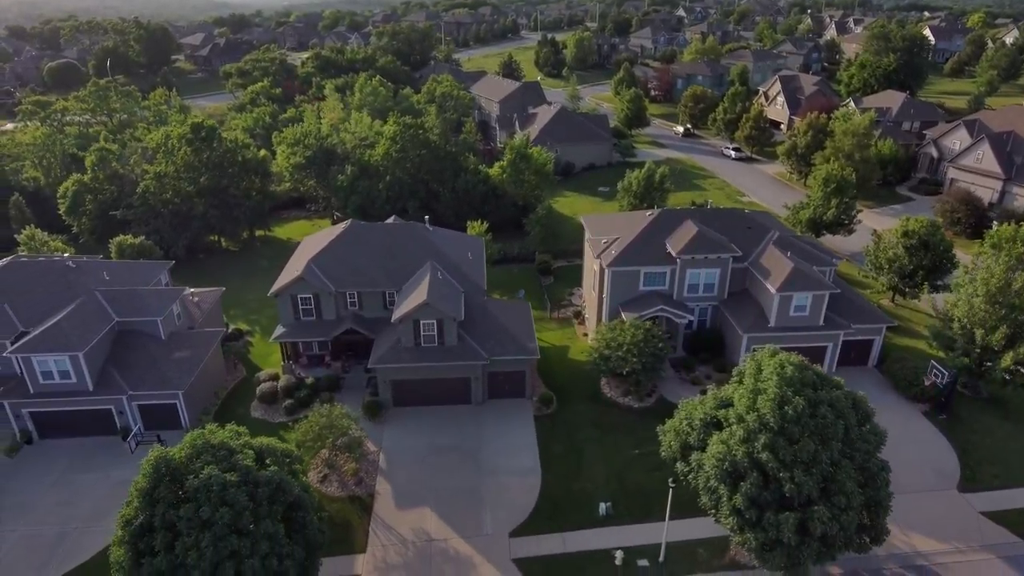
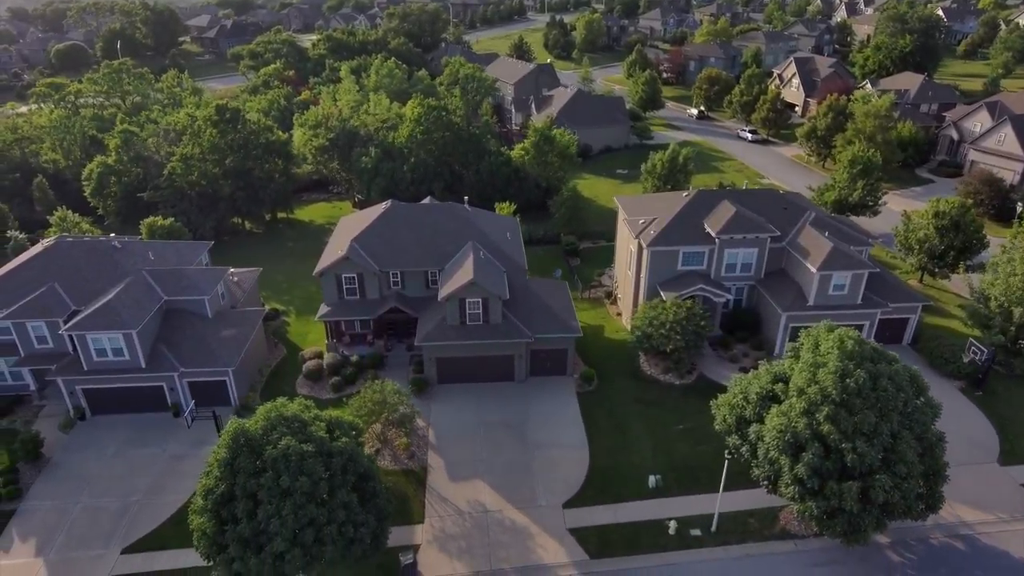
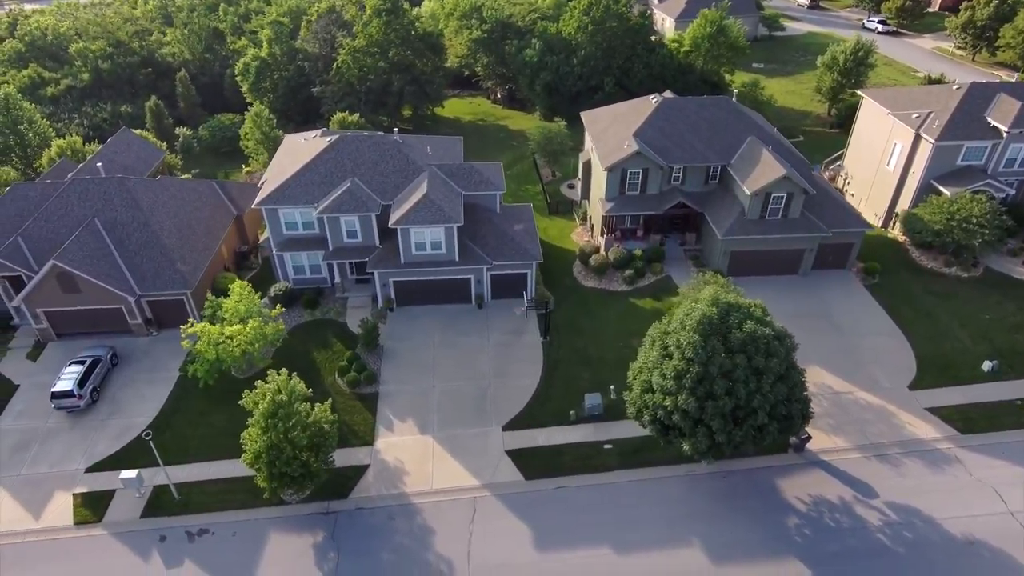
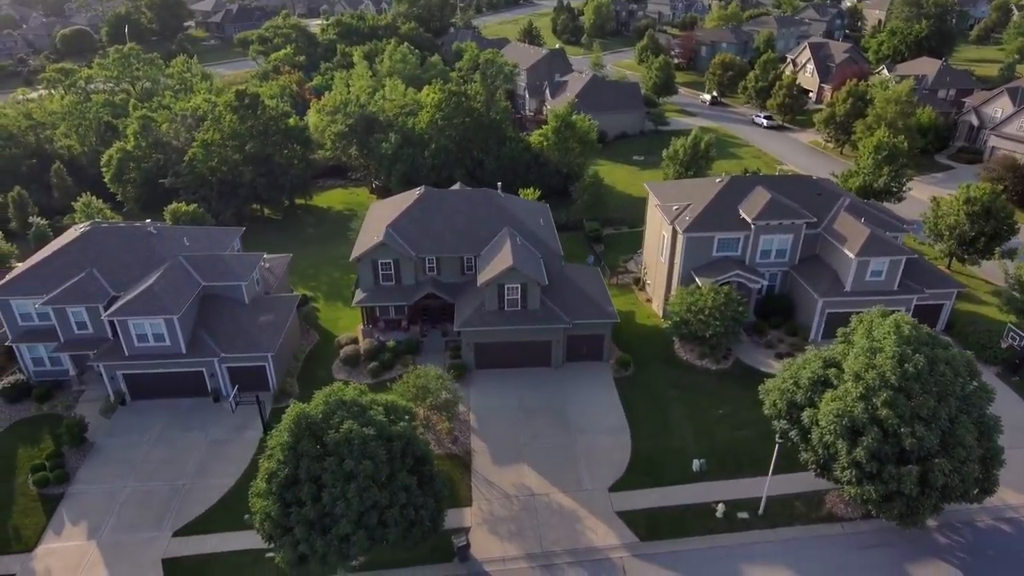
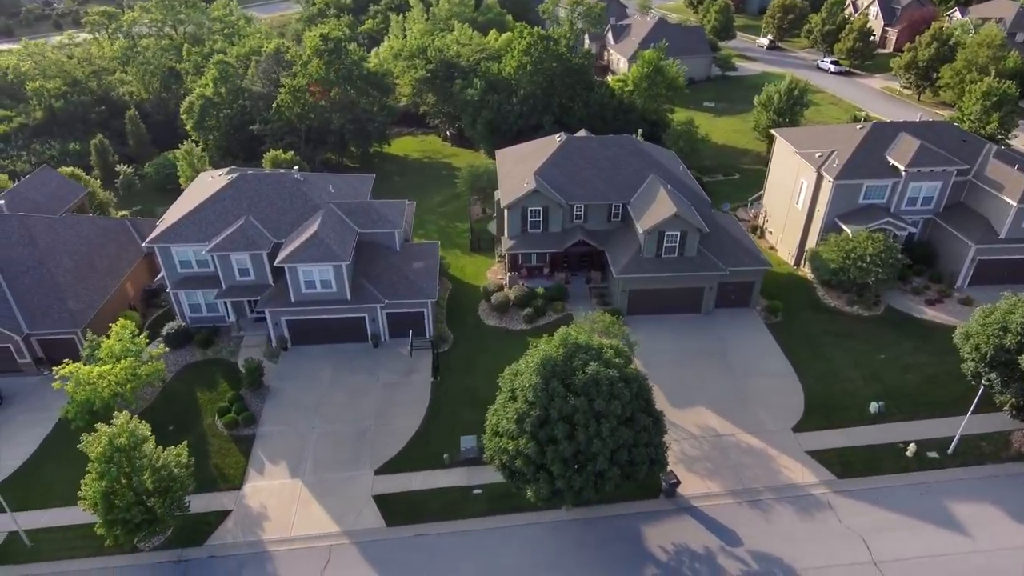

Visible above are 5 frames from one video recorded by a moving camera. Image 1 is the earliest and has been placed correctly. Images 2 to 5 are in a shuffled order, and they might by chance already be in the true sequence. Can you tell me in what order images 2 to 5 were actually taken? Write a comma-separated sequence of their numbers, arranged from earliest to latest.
2, 4, 5, 3
